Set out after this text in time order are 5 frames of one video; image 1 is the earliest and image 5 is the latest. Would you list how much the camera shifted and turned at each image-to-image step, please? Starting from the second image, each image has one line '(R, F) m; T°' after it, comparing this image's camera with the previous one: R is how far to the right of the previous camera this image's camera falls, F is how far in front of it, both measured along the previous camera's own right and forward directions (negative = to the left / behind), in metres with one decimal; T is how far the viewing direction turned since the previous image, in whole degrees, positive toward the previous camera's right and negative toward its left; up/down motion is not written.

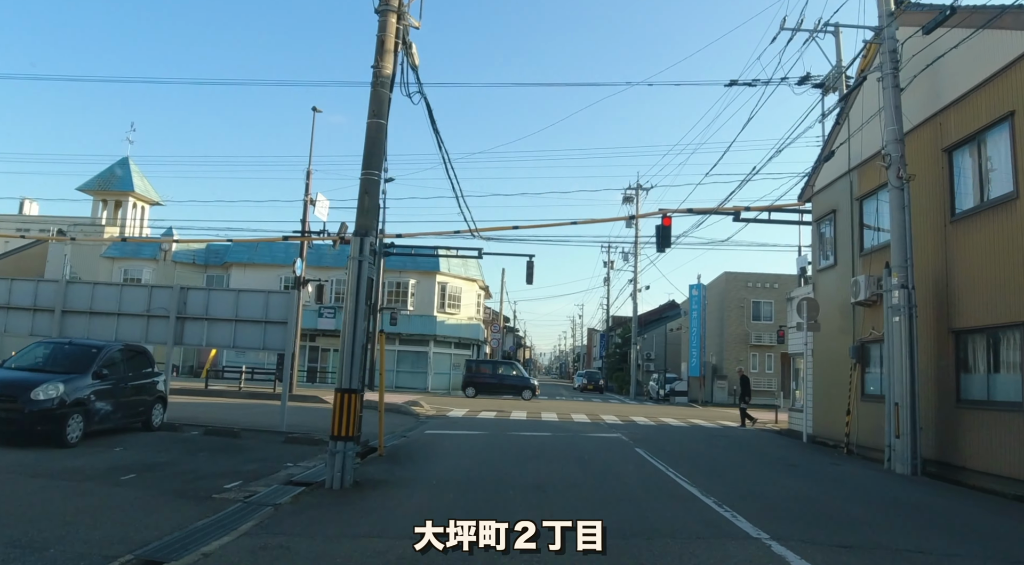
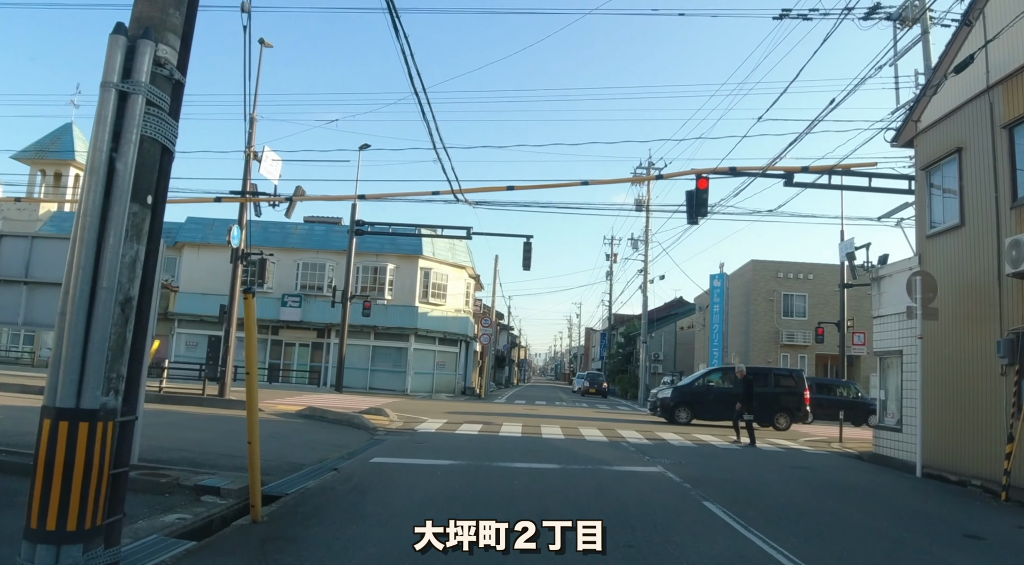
(+0.1, +5.0) m; 0°
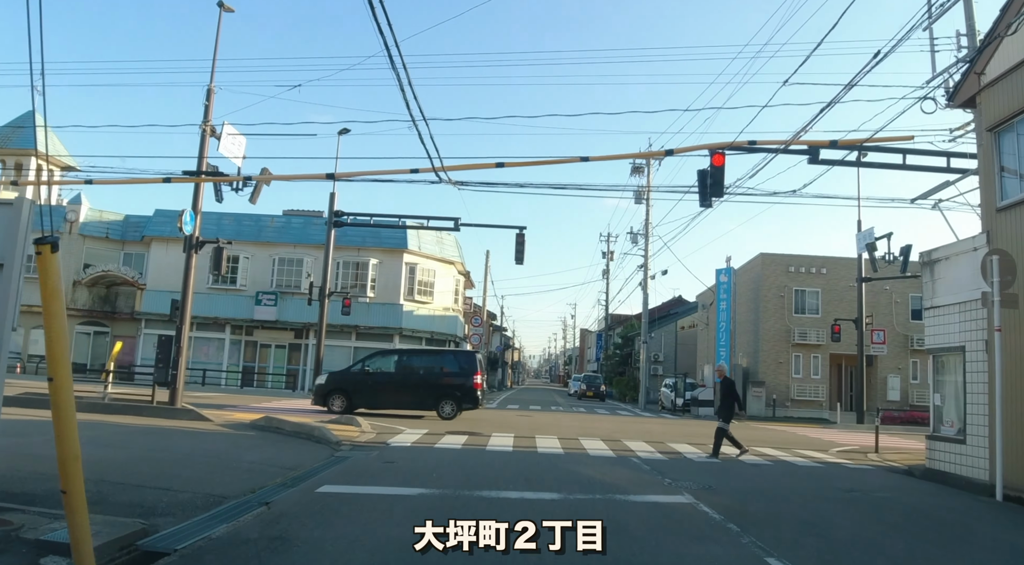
(+0.1, +2.2) m; +1°
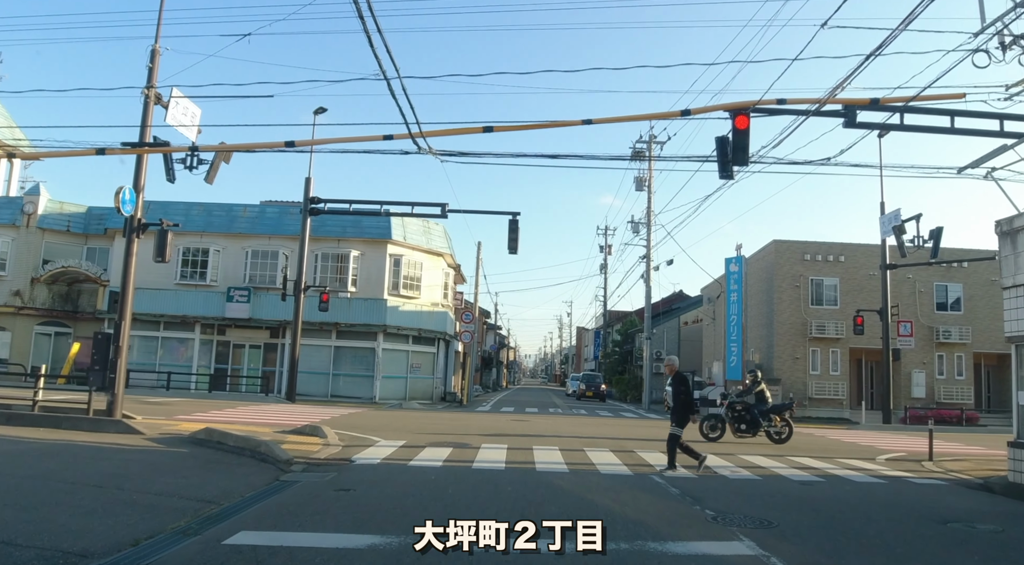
(+0.1, +2.3) m; 0°
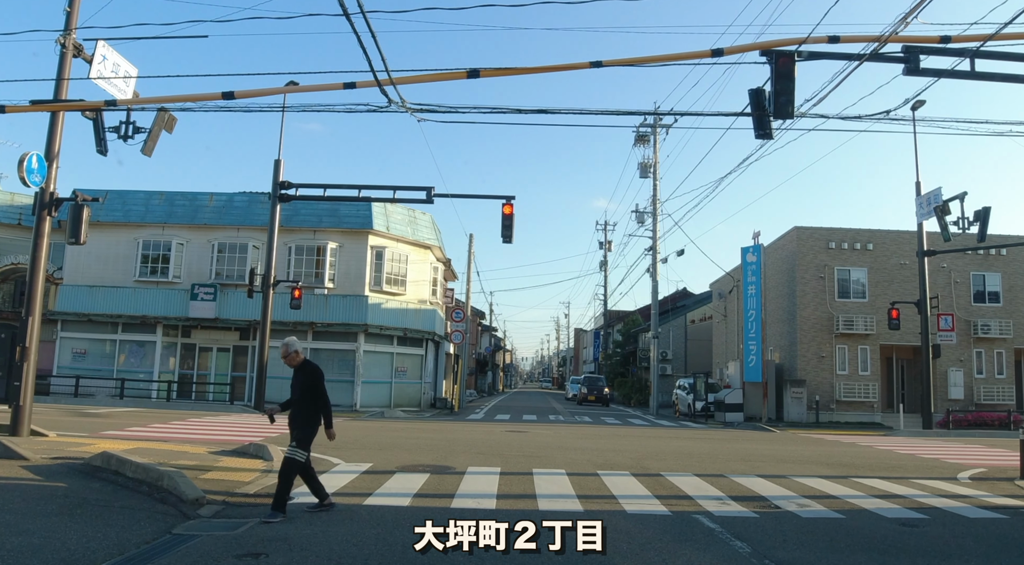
(+0.1, +2.6) m; 0°
